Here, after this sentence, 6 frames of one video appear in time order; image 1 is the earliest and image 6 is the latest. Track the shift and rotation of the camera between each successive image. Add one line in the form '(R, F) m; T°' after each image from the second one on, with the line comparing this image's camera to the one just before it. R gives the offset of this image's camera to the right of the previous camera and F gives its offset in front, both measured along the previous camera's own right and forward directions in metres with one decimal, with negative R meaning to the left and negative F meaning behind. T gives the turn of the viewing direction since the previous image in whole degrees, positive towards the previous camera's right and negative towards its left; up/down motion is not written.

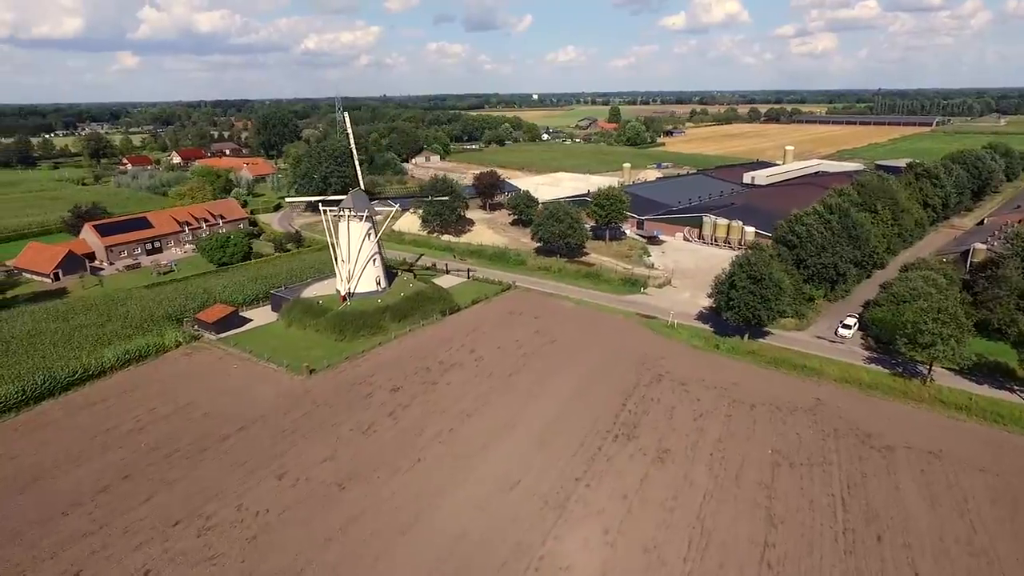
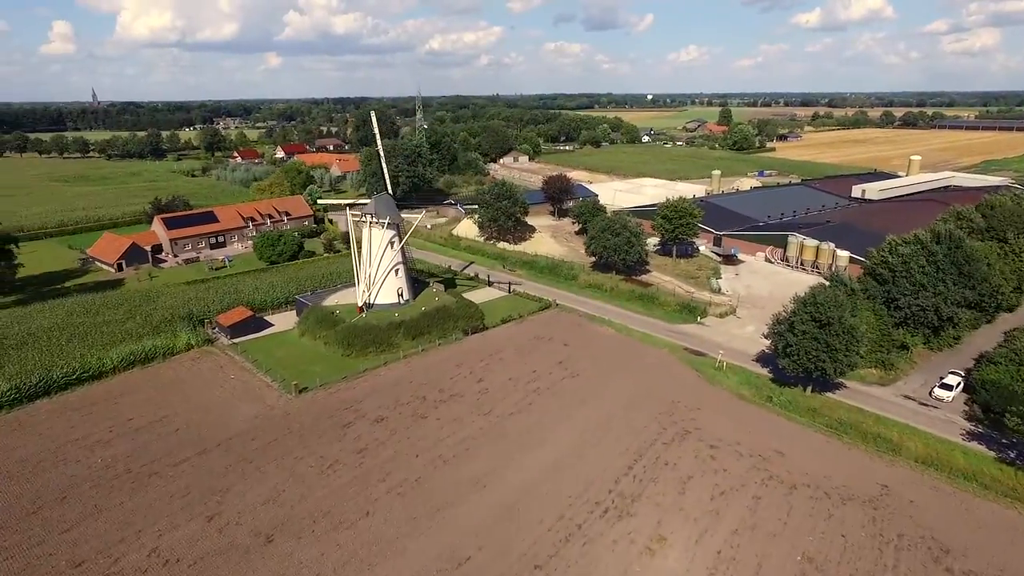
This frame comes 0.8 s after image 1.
(+3.8, +3.9) m; -10°
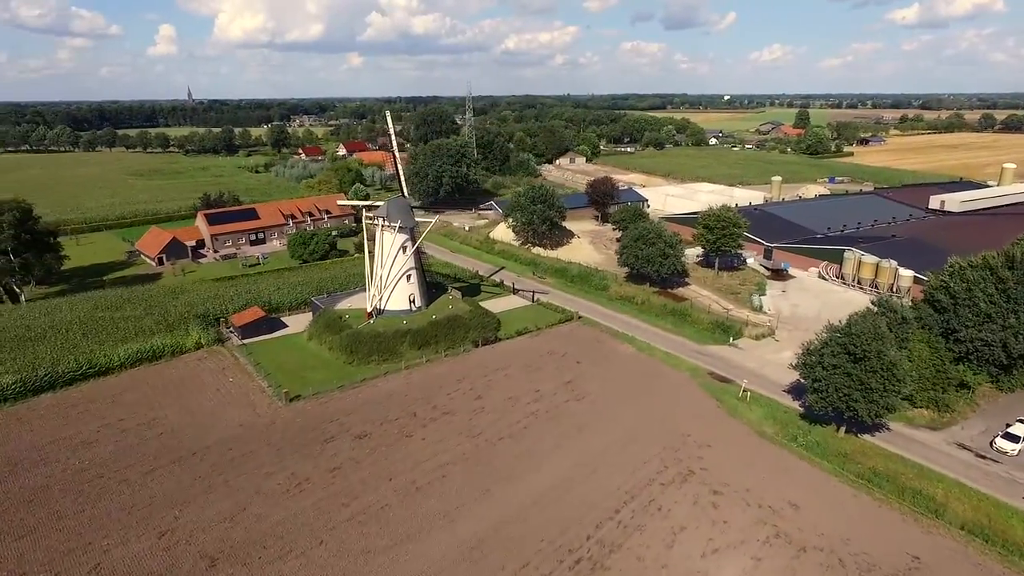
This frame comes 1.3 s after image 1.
(+2.6, +1.9) m; -6°
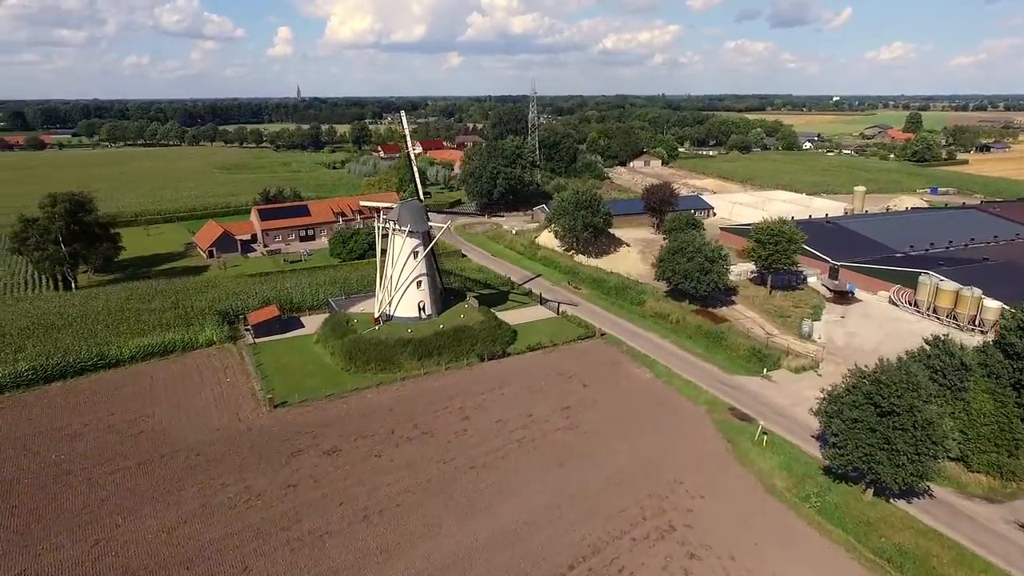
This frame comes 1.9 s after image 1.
(+3.5, +2.2) m; -8°
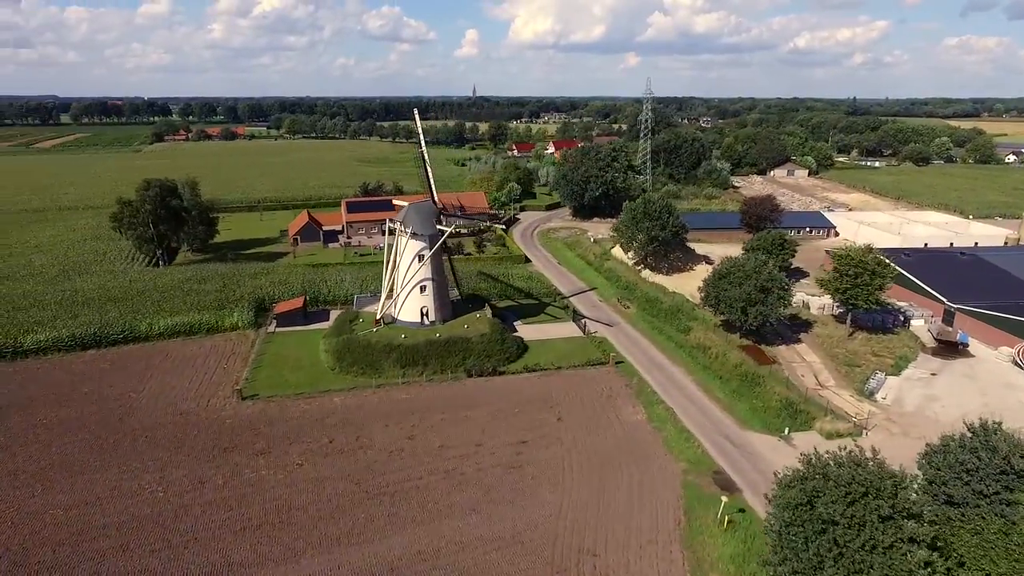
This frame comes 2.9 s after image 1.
(+6.9, +3.2) m; -14°
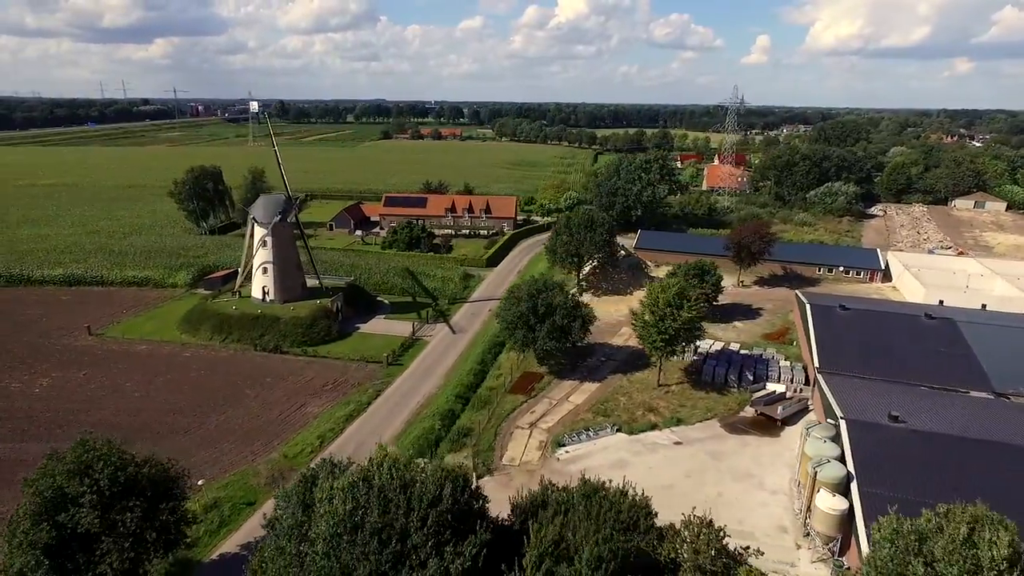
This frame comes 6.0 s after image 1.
(+21.3, +4.1) m; -23°
